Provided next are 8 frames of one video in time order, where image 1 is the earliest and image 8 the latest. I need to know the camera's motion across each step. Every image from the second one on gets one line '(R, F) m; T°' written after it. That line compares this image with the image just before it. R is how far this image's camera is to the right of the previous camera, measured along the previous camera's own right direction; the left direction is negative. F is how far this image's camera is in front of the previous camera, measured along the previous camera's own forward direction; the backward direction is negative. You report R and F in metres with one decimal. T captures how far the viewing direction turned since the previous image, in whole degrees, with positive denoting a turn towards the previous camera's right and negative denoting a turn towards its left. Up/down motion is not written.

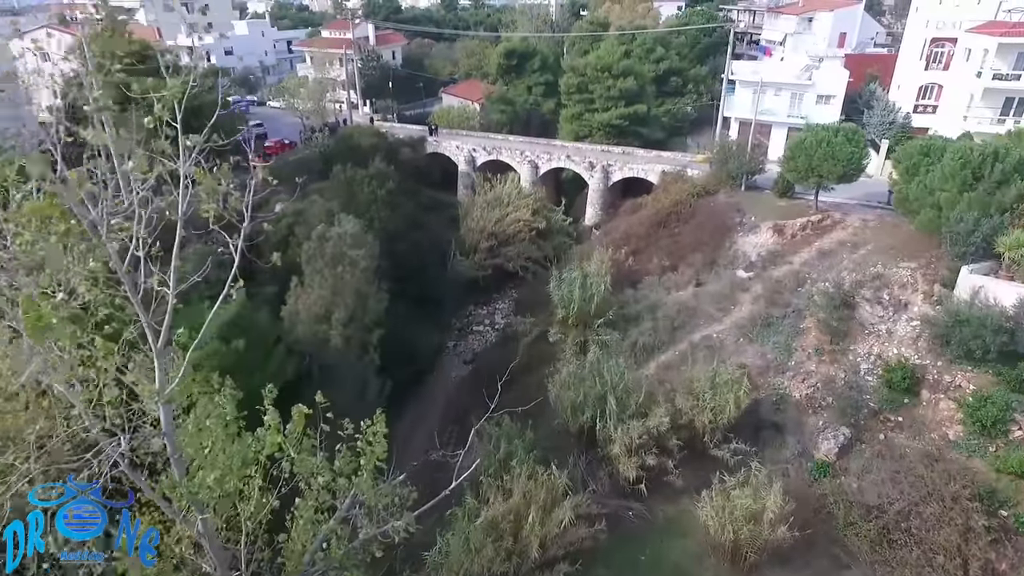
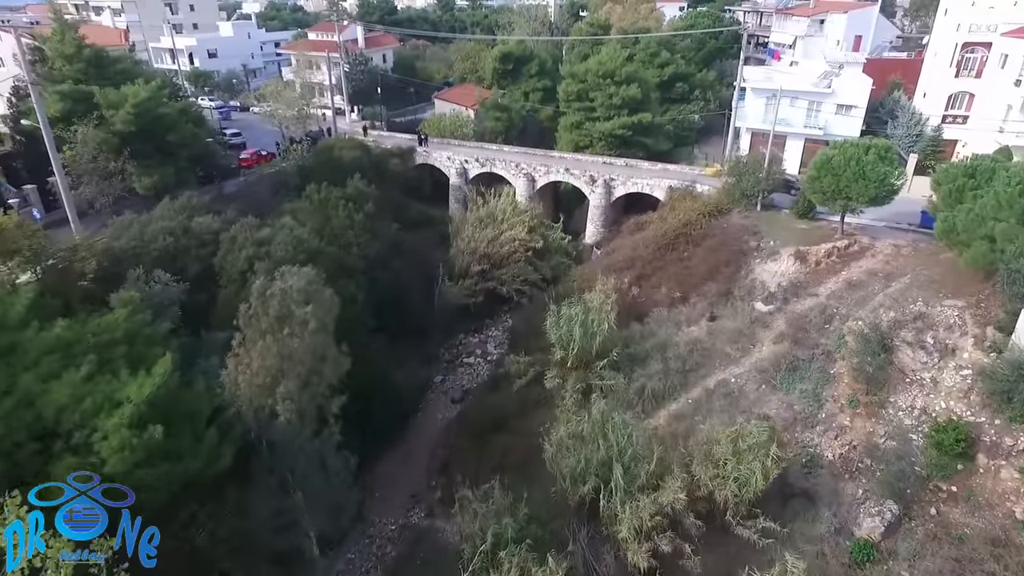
(+0.2, +2.3) m; 0°
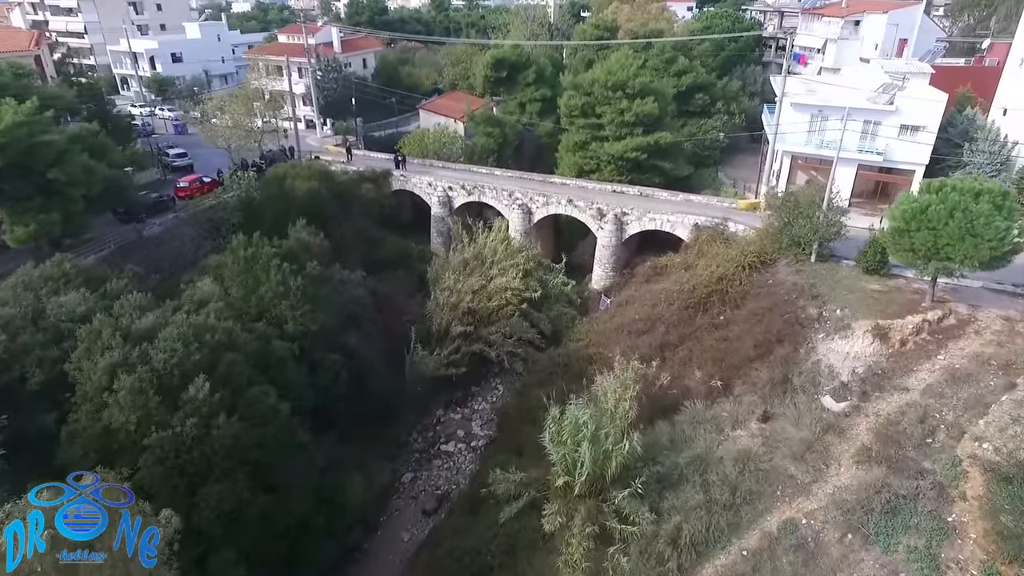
(+0.3, +4.9) m; 0°
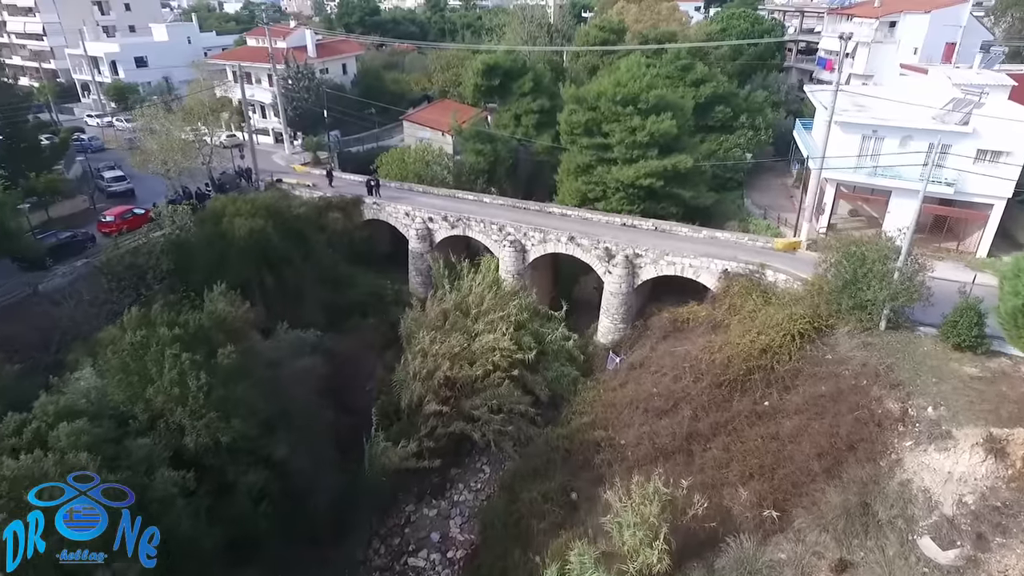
(+0.3, +4.1) m; 0°
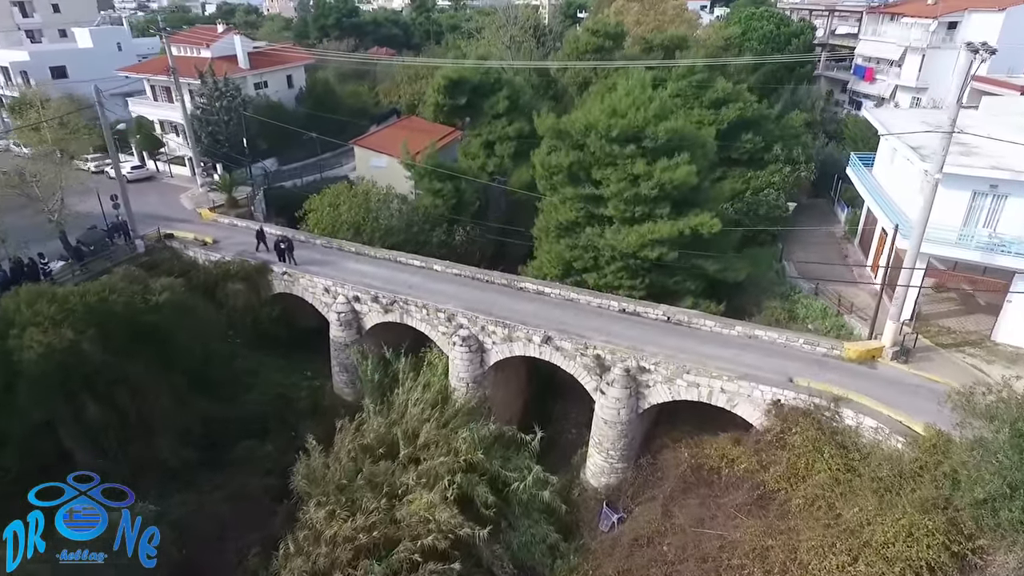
(+1.2, +6.3) m; 0°
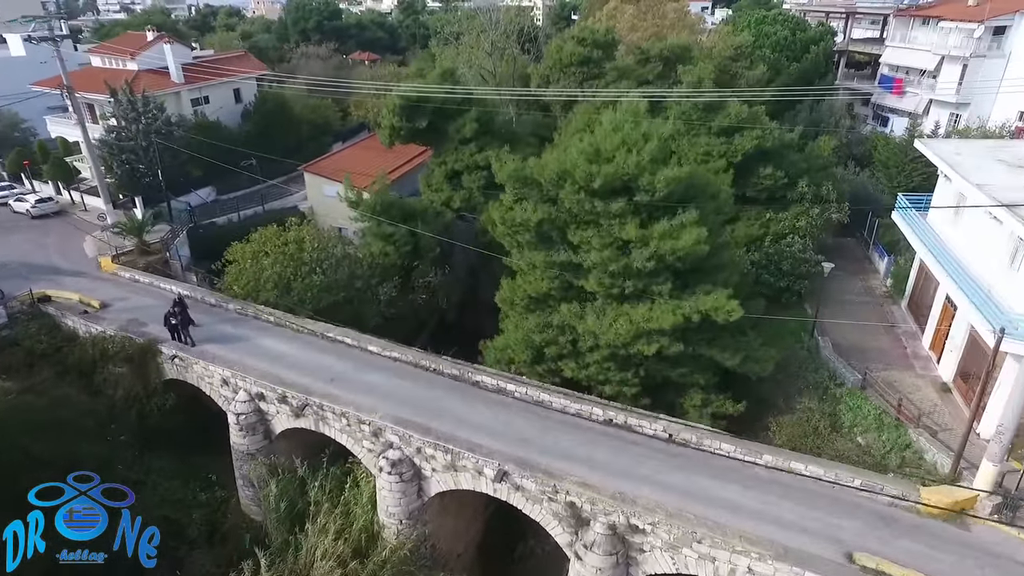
(+1.0, +4.0) m; 0°
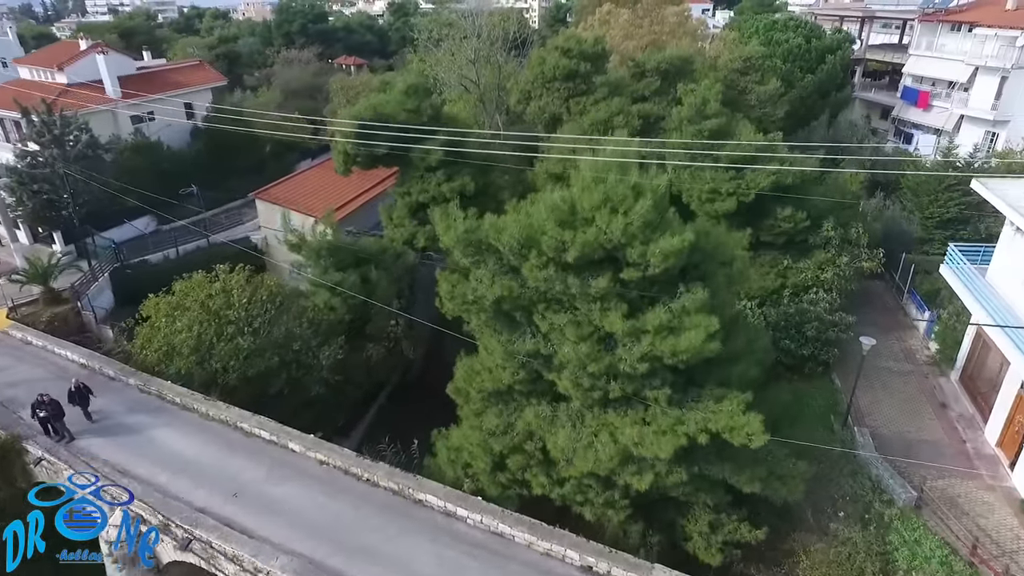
(+0.7, +2.9) m; 0°
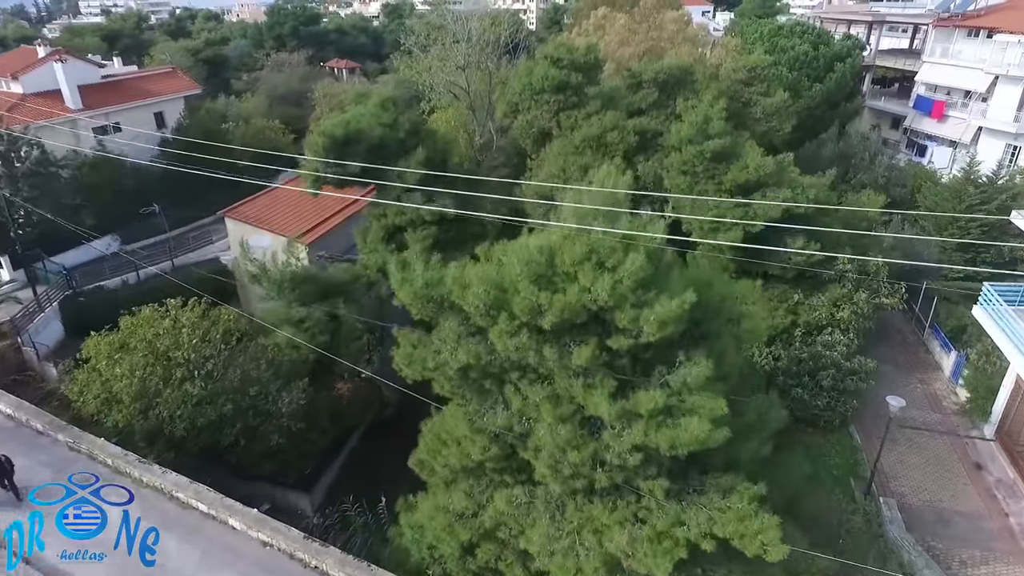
(+0.4, +1.5) m; 0°
